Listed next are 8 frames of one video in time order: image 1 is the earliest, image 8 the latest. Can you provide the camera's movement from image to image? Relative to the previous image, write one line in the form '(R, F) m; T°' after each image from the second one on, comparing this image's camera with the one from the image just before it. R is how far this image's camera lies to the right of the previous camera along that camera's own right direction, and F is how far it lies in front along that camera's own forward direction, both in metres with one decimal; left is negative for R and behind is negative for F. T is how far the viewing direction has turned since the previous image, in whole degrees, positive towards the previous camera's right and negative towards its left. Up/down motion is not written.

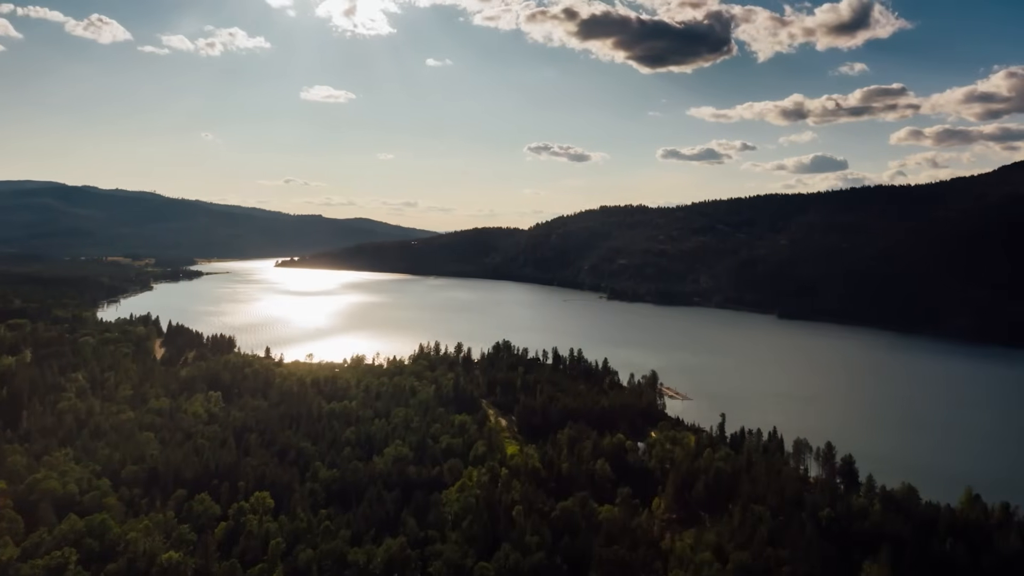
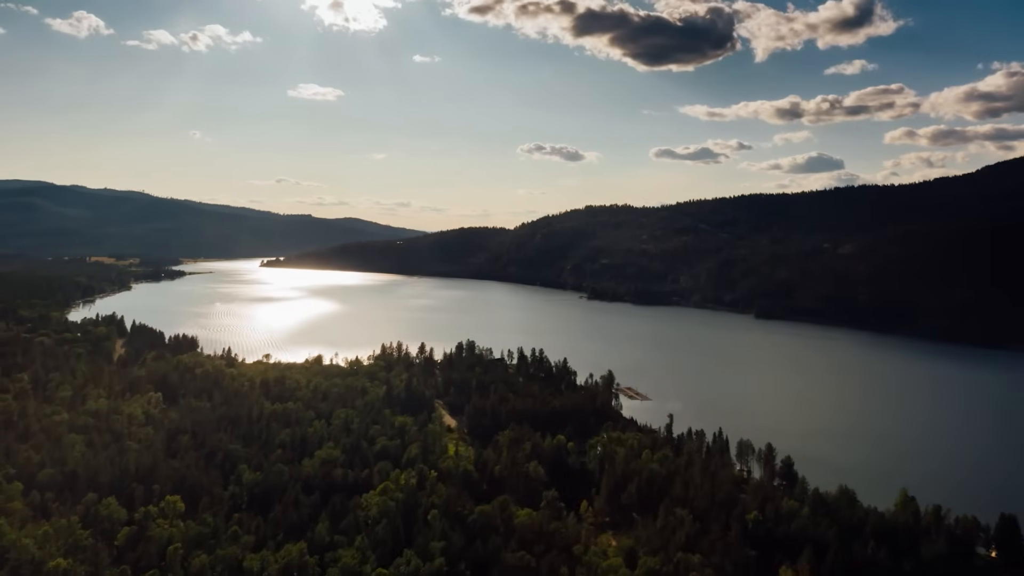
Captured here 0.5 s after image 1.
(+2.1, +0.4) m; 0°
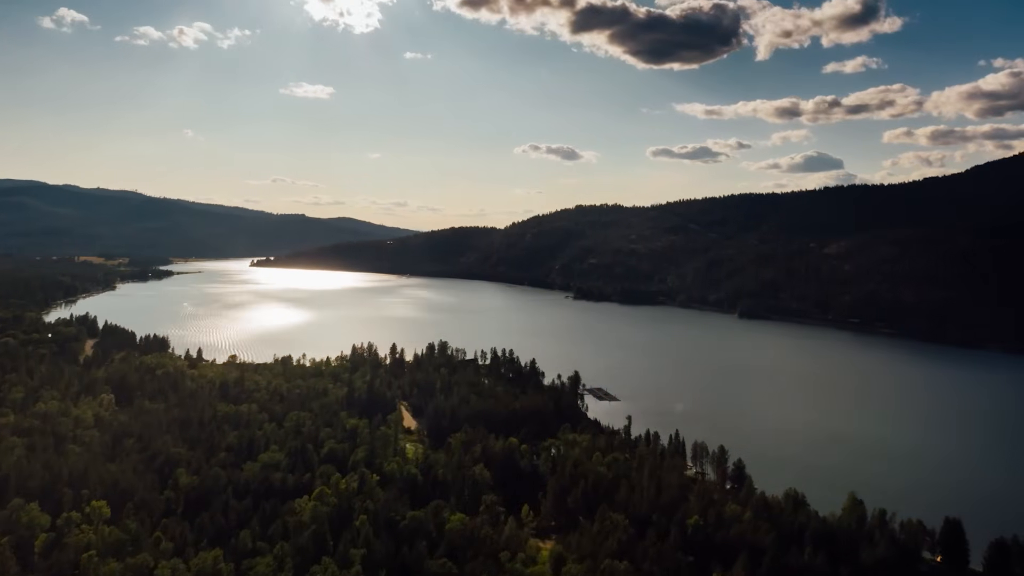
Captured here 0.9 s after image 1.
(+1.7, +0.4) m; 0°
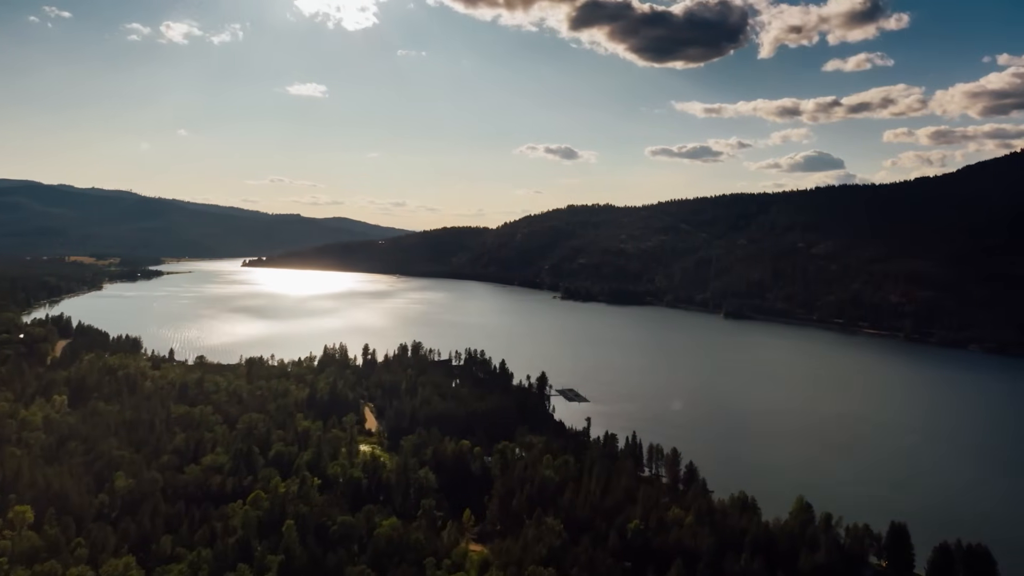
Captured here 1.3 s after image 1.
(+1.7, +0.4) m; 0°
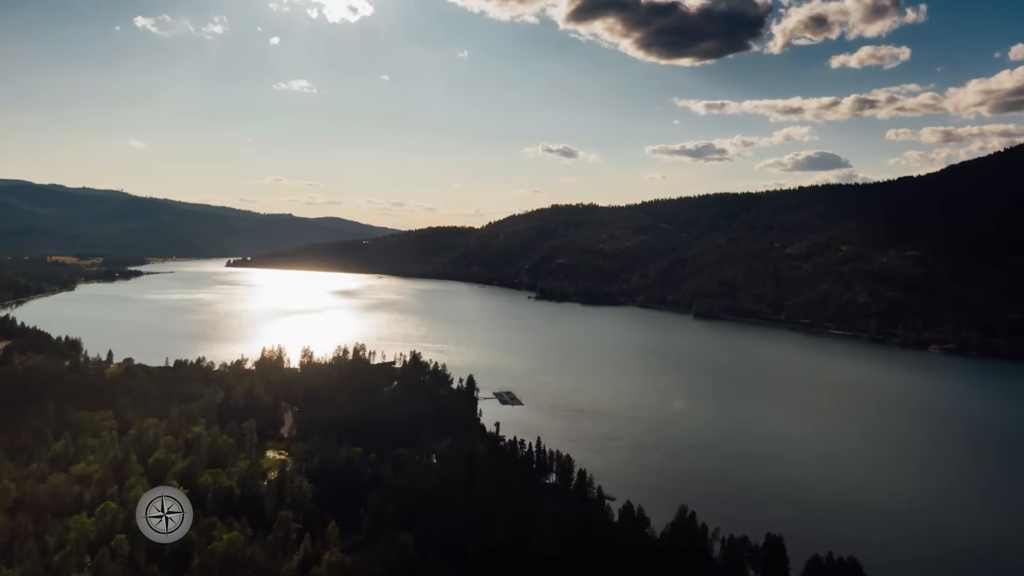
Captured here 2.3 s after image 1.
(+3.8, +0.9) m; 0°
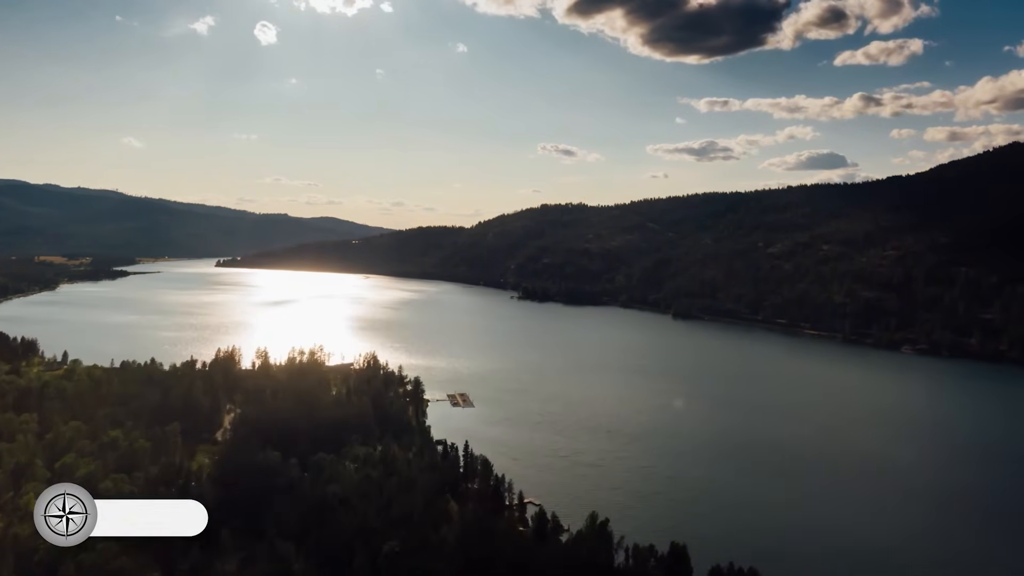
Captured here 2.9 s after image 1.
(+2.7, +0.7) m; 0°
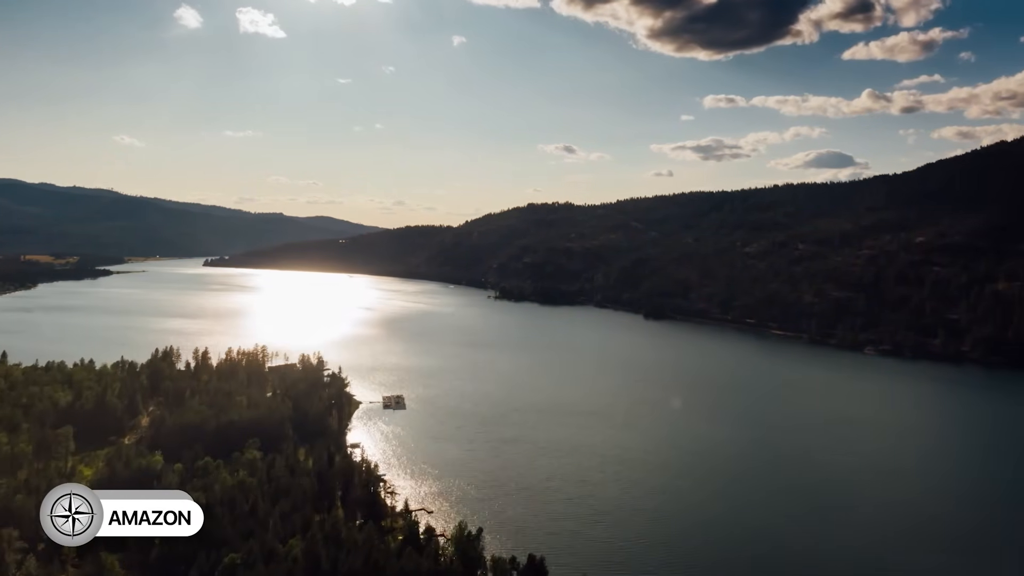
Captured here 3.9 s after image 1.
(+3.7, +0.9) m; 0°
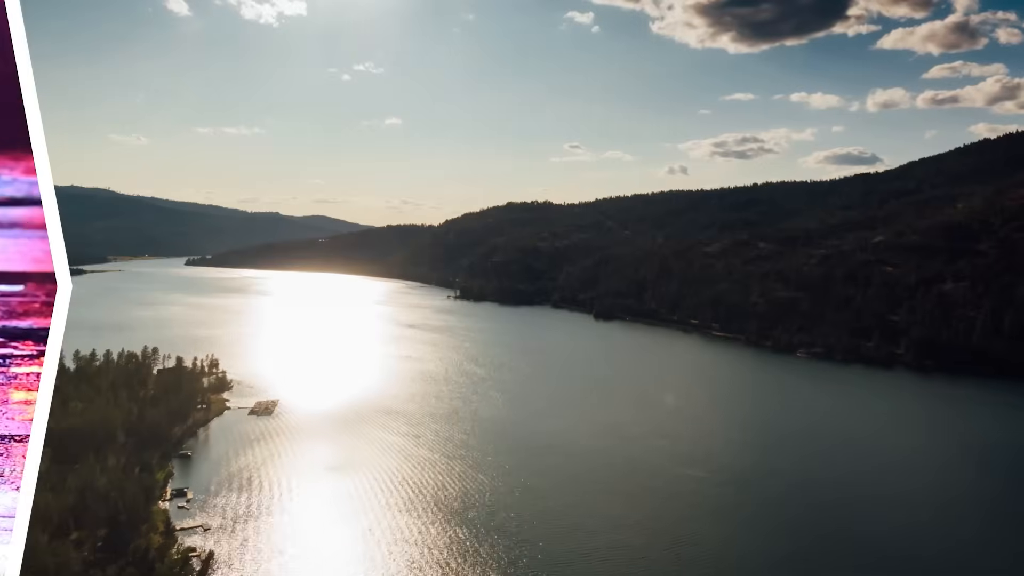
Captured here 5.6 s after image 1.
(+6.9, +1.9) m; -1°
